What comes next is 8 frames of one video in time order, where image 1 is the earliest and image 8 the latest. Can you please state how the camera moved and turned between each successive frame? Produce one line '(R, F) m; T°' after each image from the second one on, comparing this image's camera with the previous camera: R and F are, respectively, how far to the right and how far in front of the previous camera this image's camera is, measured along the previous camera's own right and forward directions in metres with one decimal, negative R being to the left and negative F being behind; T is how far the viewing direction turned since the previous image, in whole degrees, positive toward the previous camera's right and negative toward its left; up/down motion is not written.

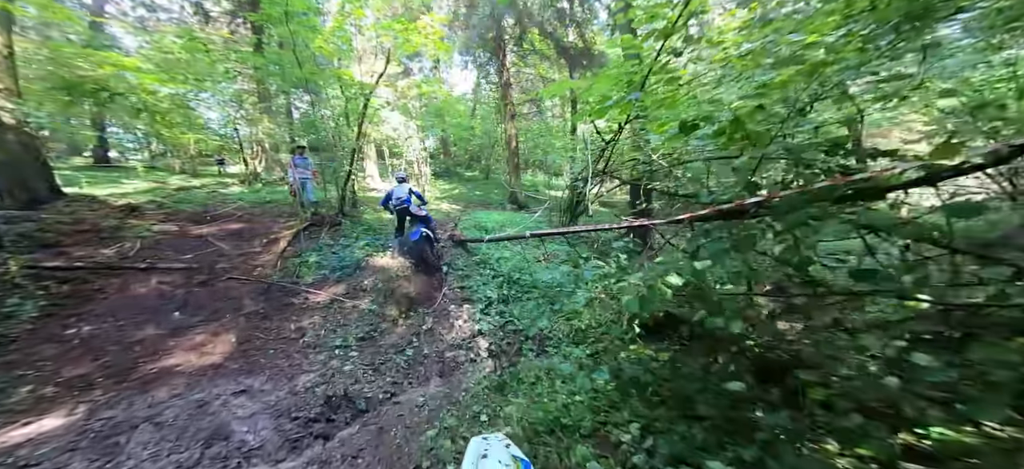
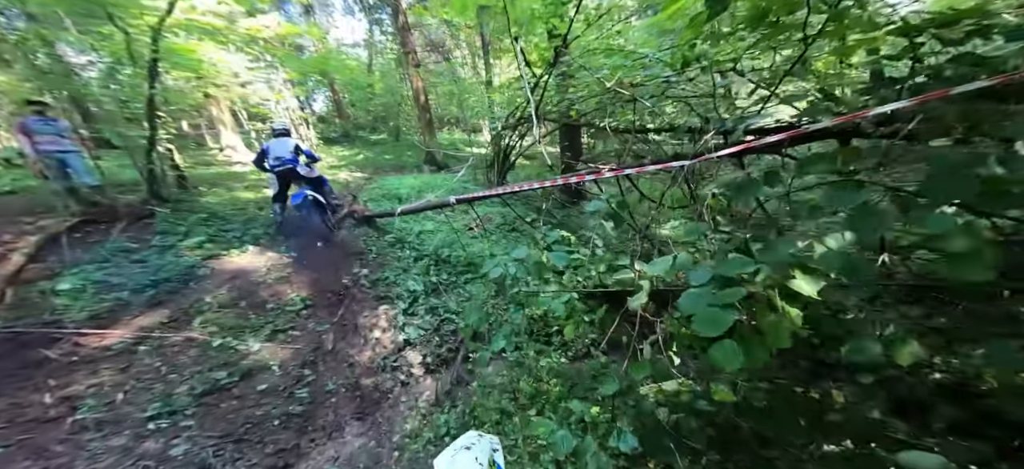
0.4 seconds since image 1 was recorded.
(0.0, +1.6) m; +12°
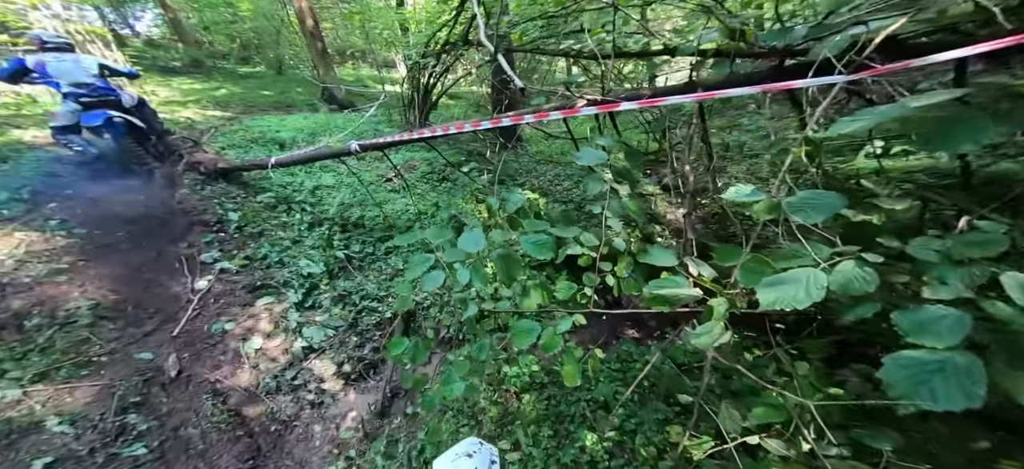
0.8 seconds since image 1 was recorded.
(-0.1, +1.0) m; +12°
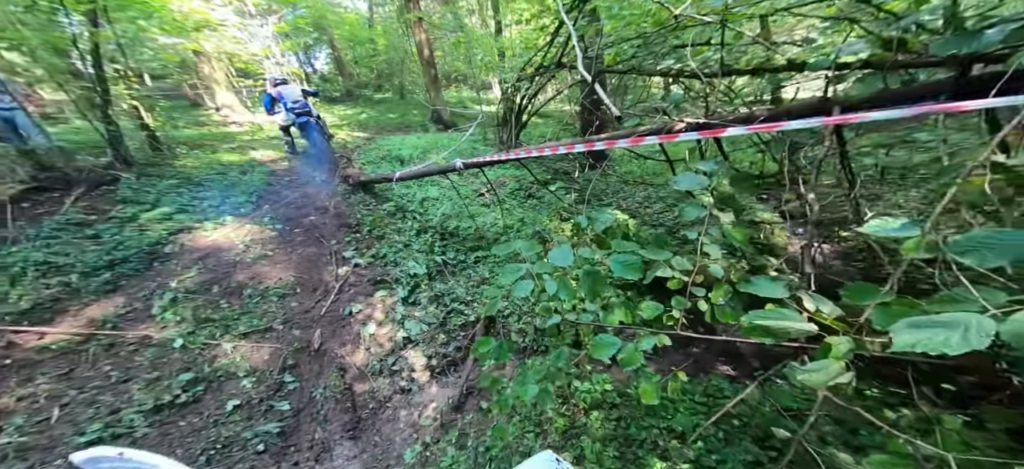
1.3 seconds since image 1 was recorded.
(0.0, -0.2) m; -14°
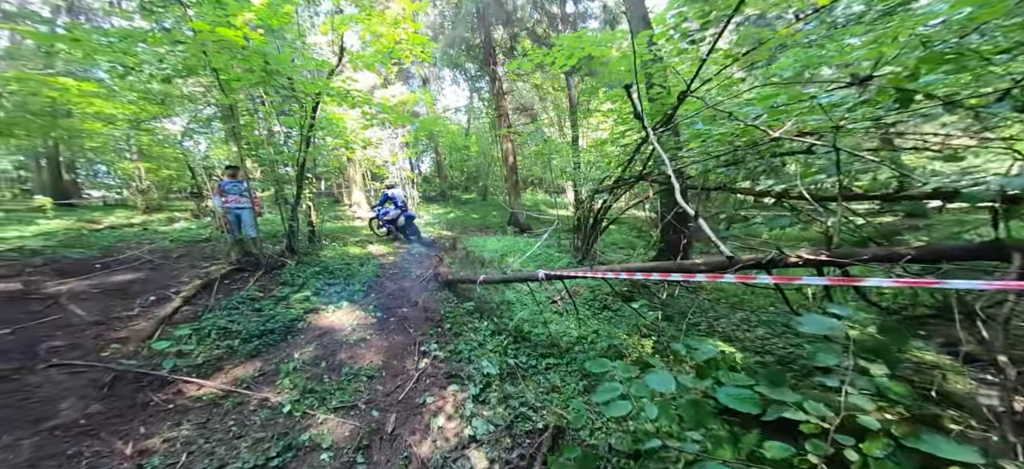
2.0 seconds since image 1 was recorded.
(-0.1, -0.4) m; -11°
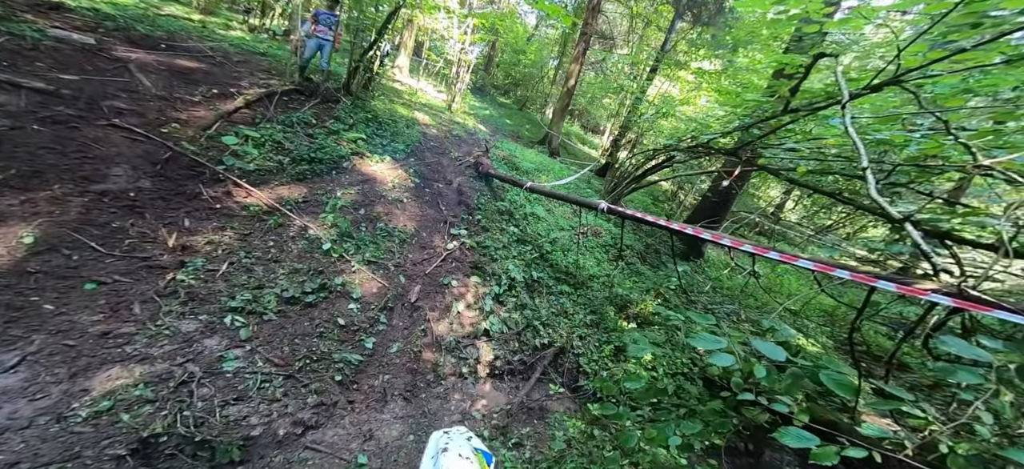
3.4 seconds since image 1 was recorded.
(-0.6, +0.2) m; +2°
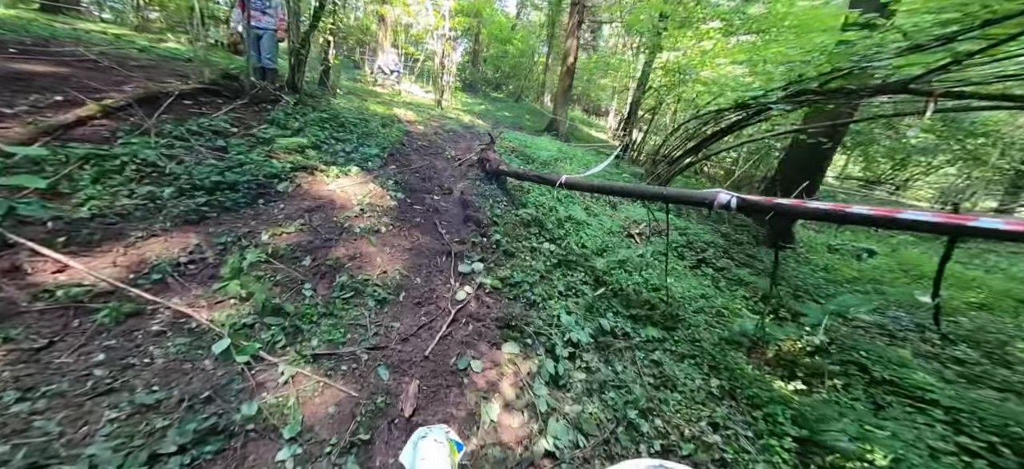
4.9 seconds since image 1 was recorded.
(-0.3, +1.7) m; -1°
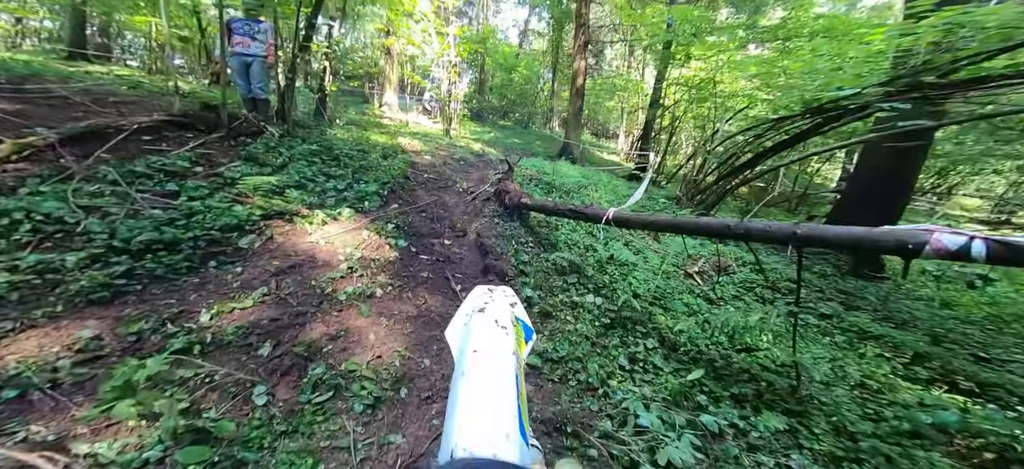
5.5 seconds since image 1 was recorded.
(-0.2, +0.8) m; -1°
